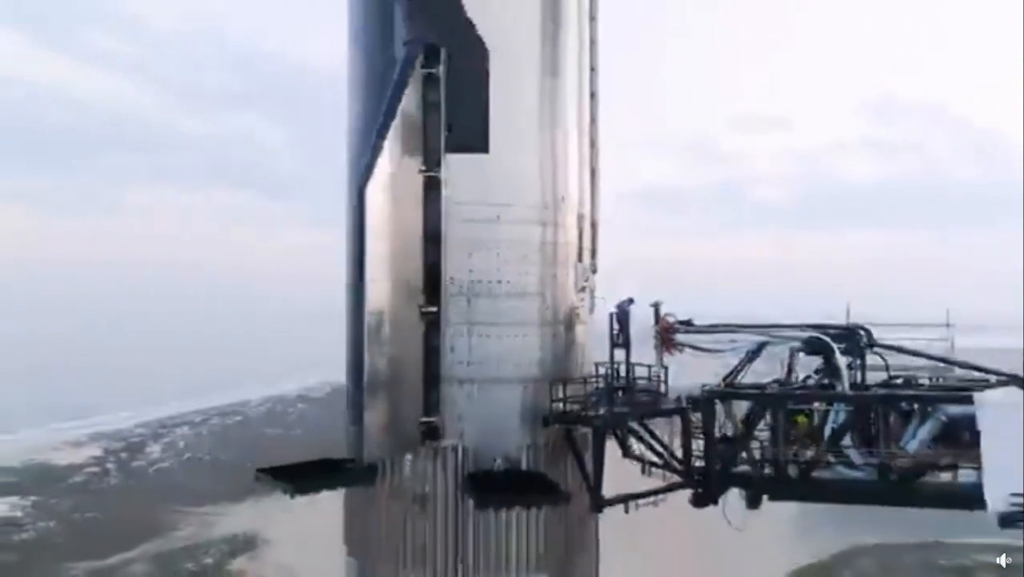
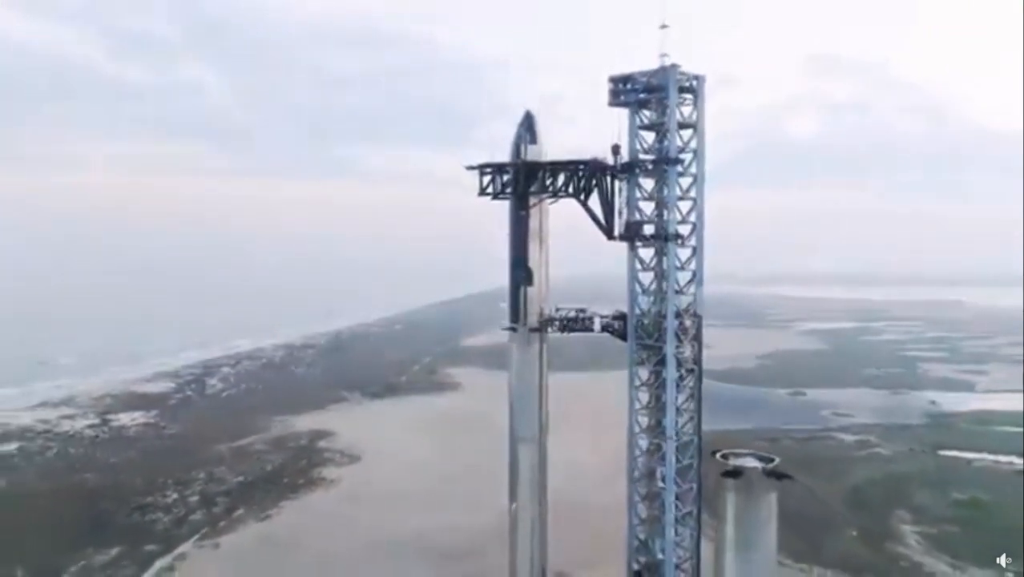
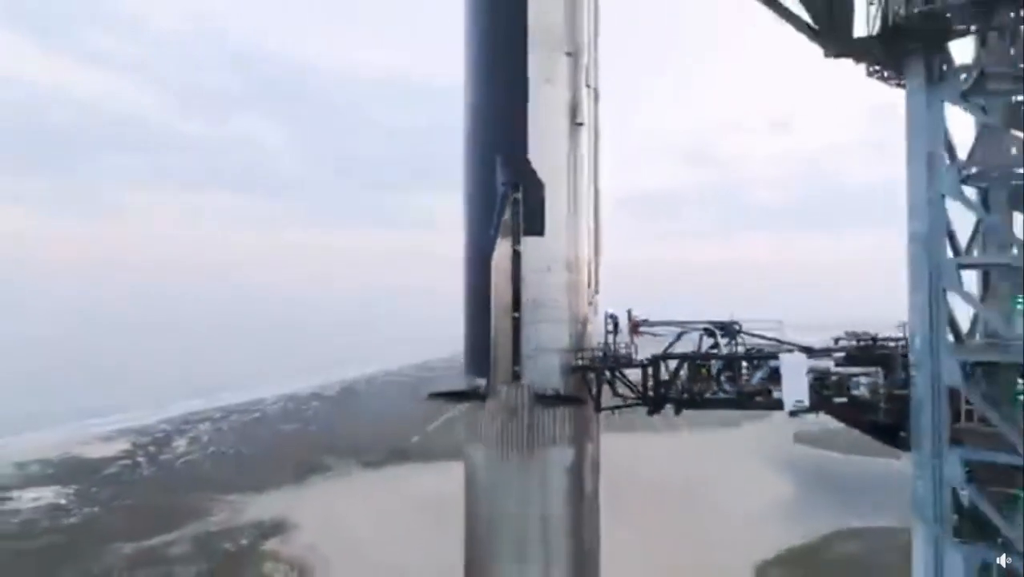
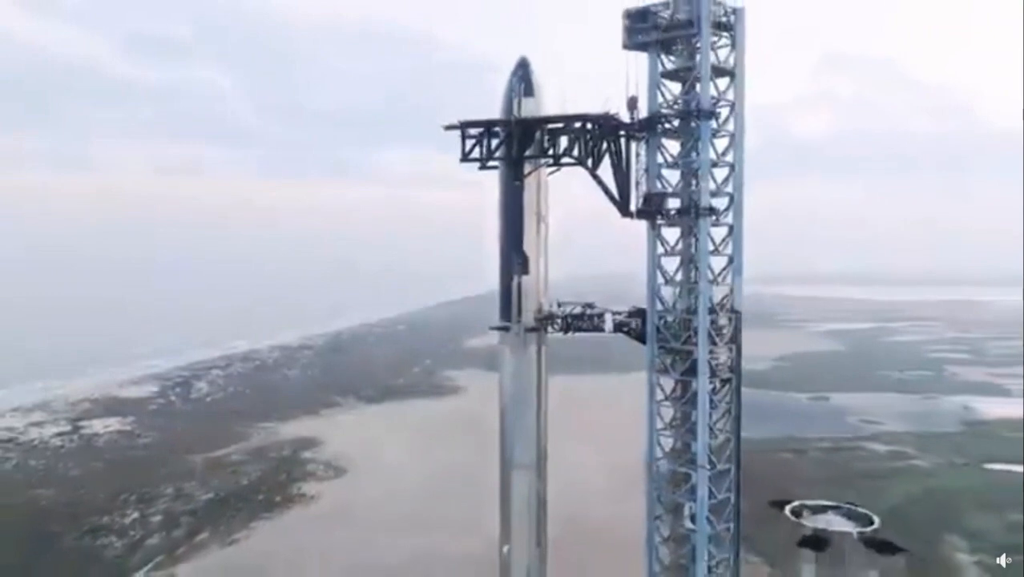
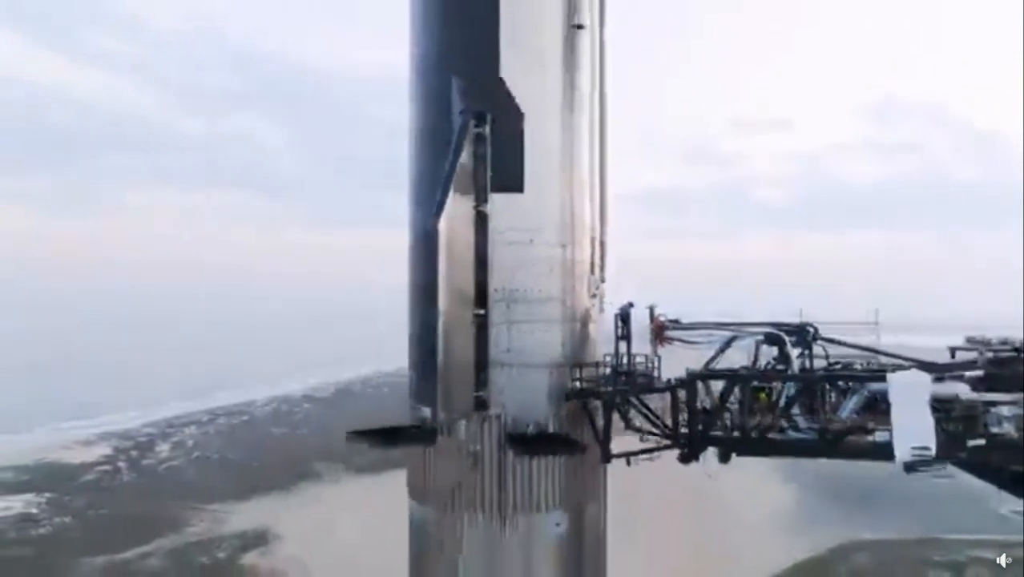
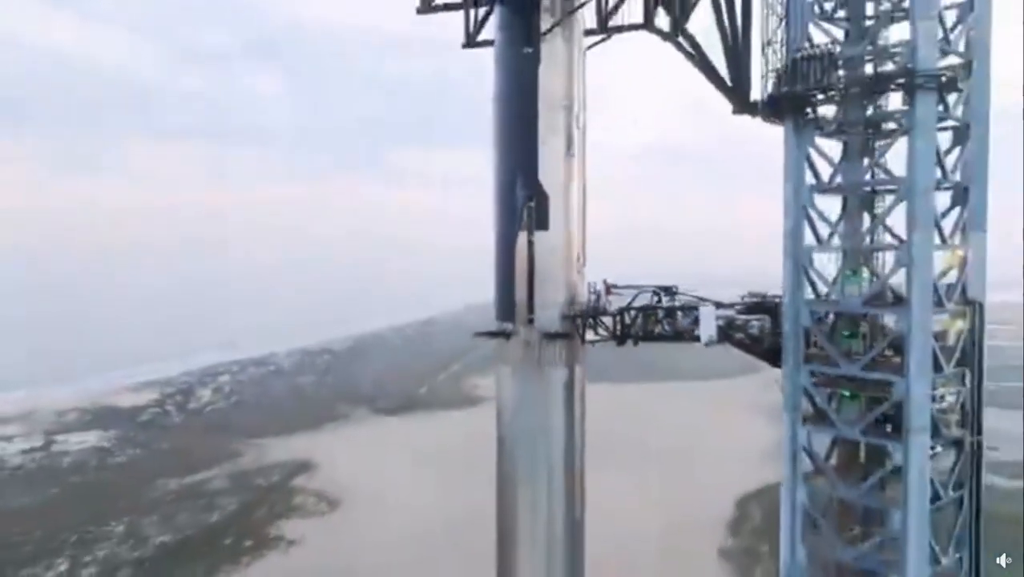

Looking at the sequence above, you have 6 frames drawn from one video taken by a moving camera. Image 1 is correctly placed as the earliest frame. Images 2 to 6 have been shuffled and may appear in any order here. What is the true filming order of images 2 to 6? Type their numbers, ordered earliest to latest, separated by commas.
5, 3, 6, 4, 2
